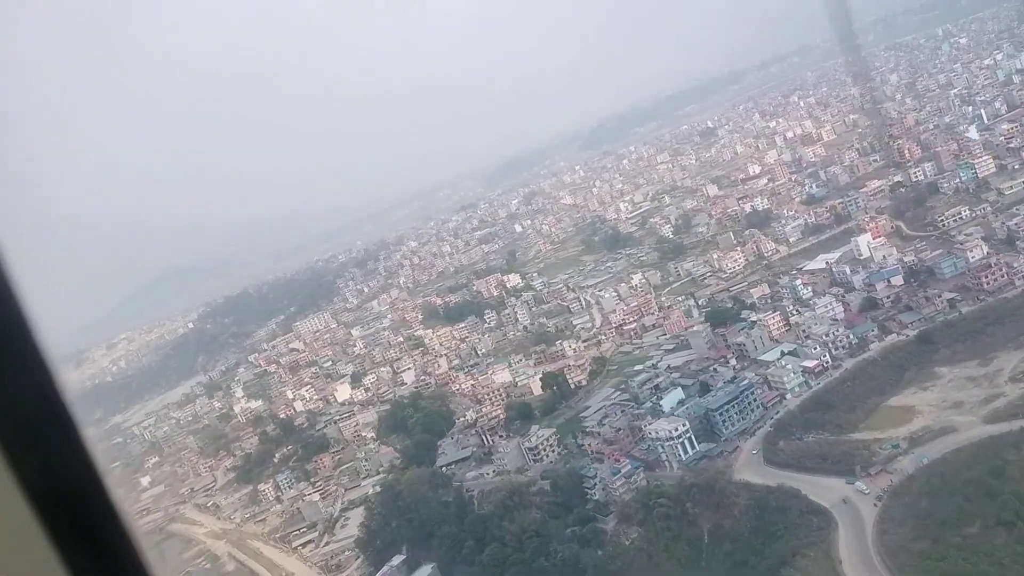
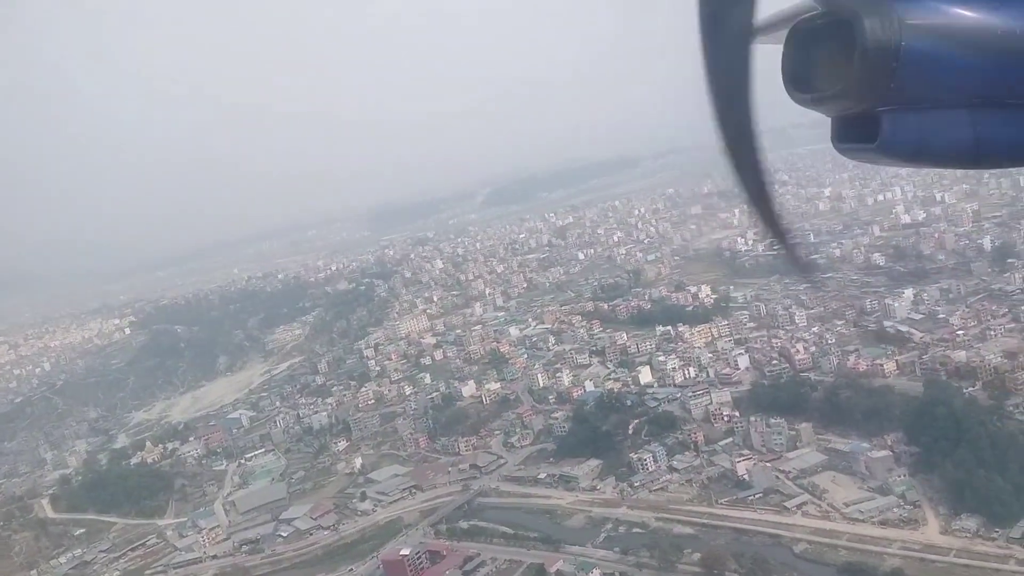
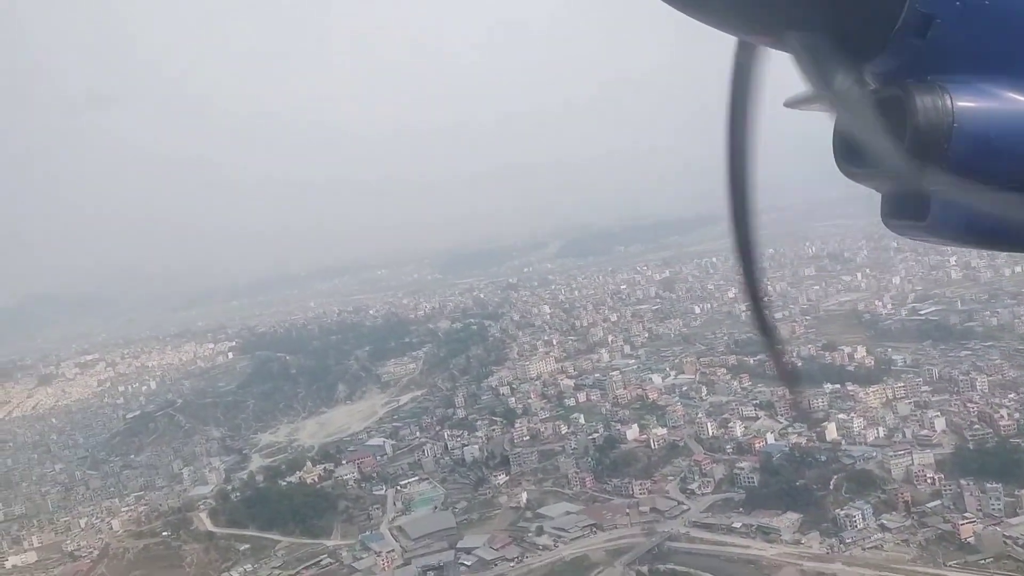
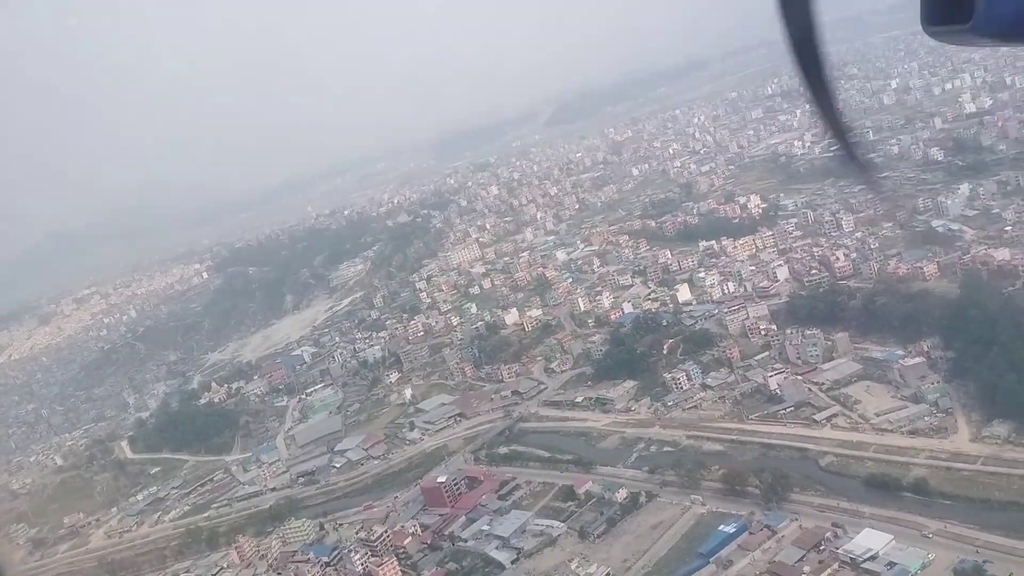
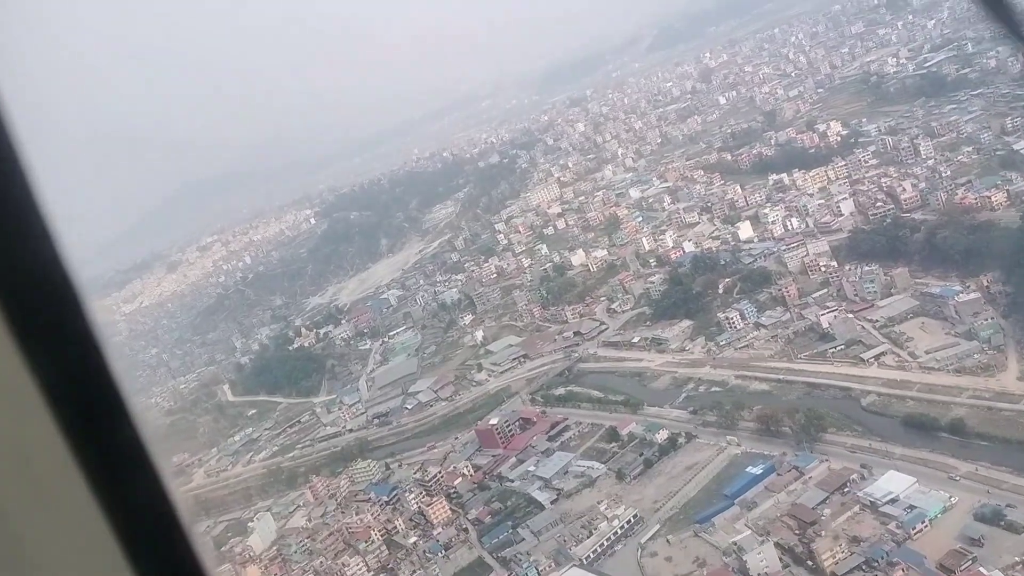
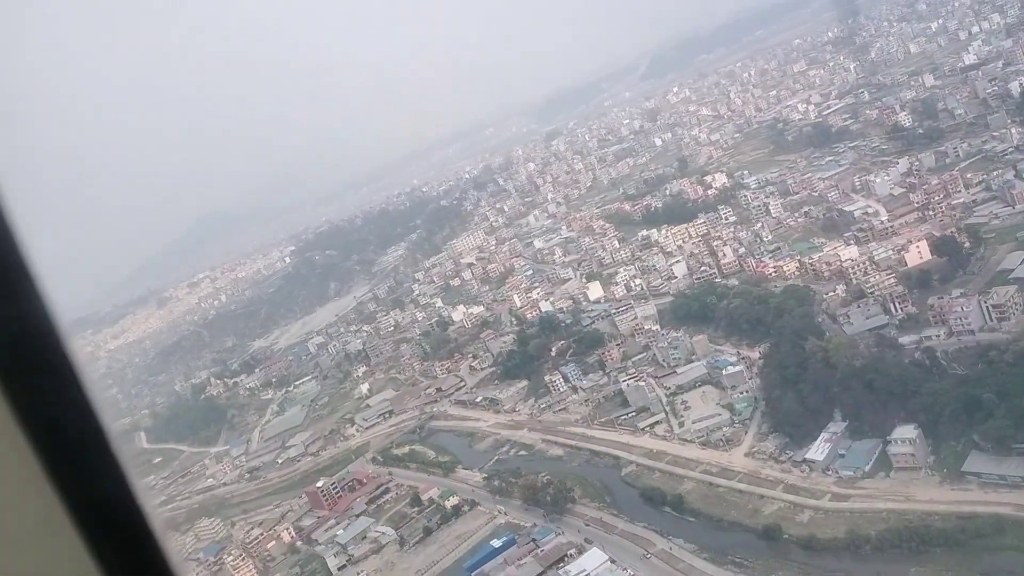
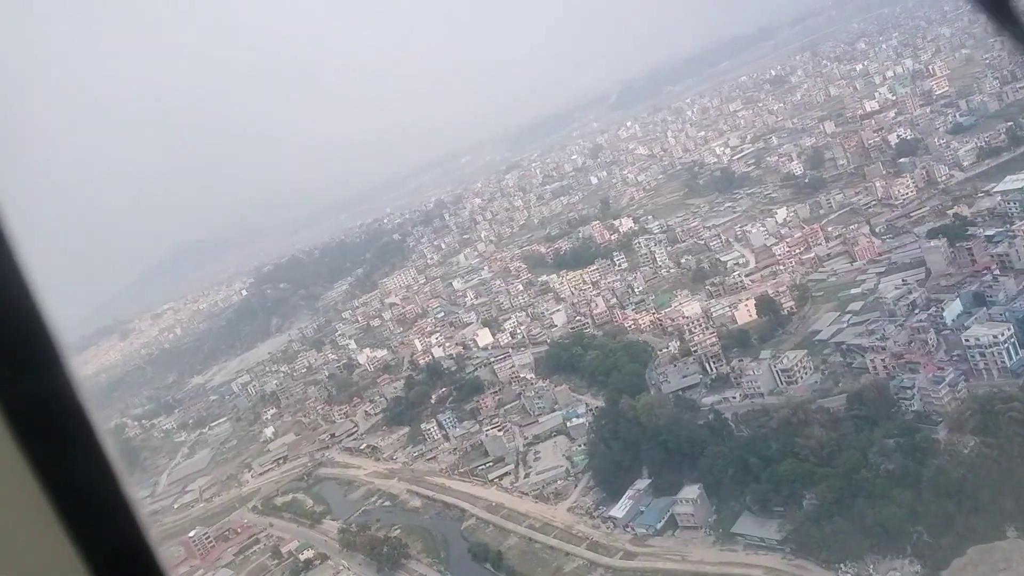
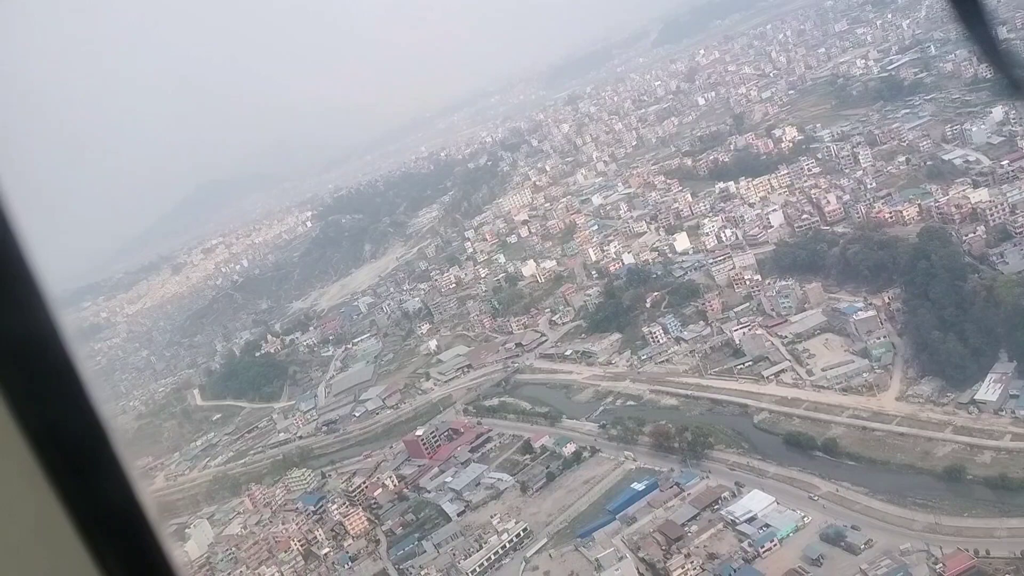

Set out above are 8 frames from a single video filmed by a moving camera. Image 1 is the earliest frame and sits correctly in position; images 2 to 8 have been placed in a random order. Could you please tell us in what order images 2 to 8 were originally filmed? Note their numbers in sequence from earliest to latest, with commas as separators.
7, 6, 8, 5, 4, 2, 3
